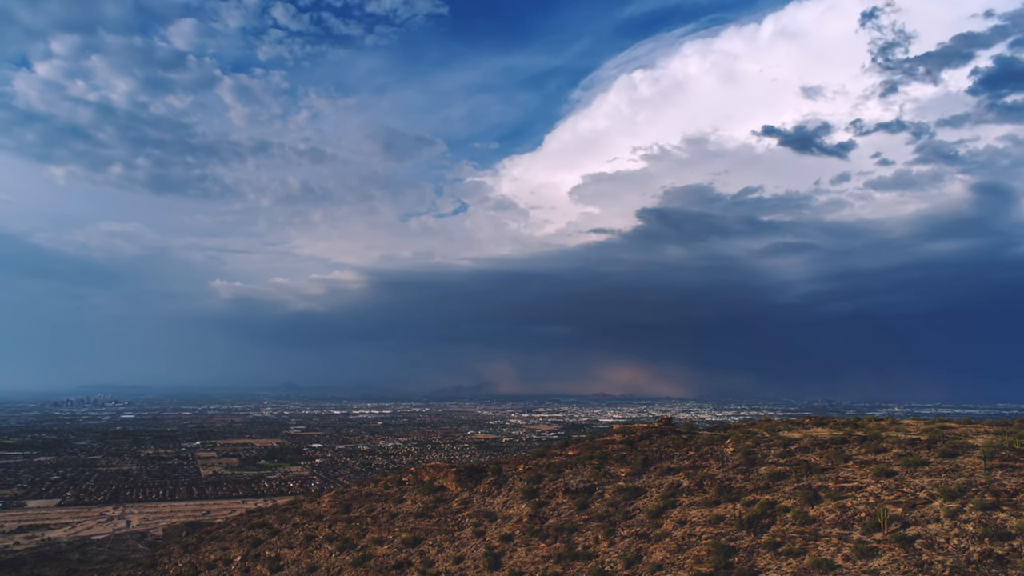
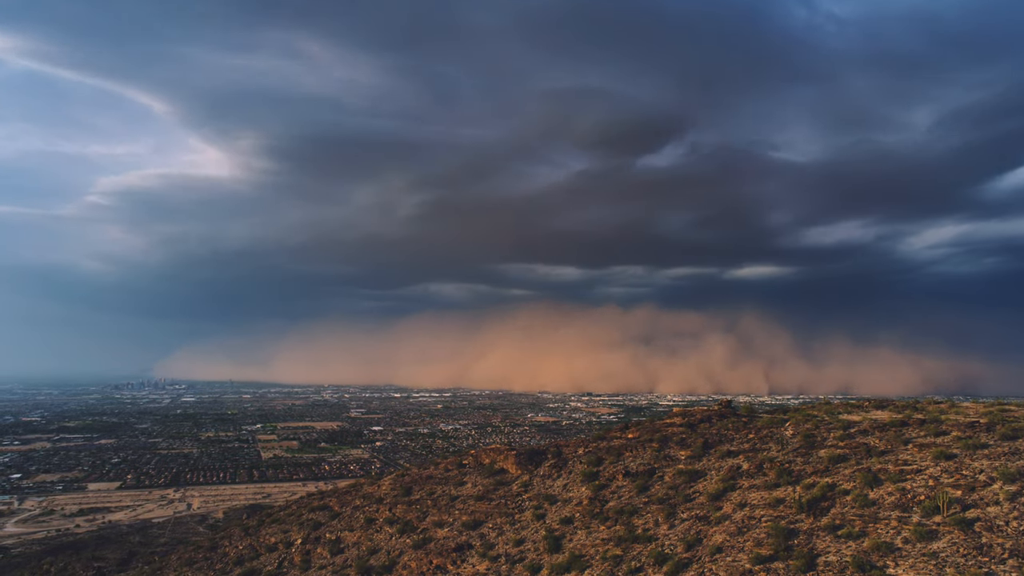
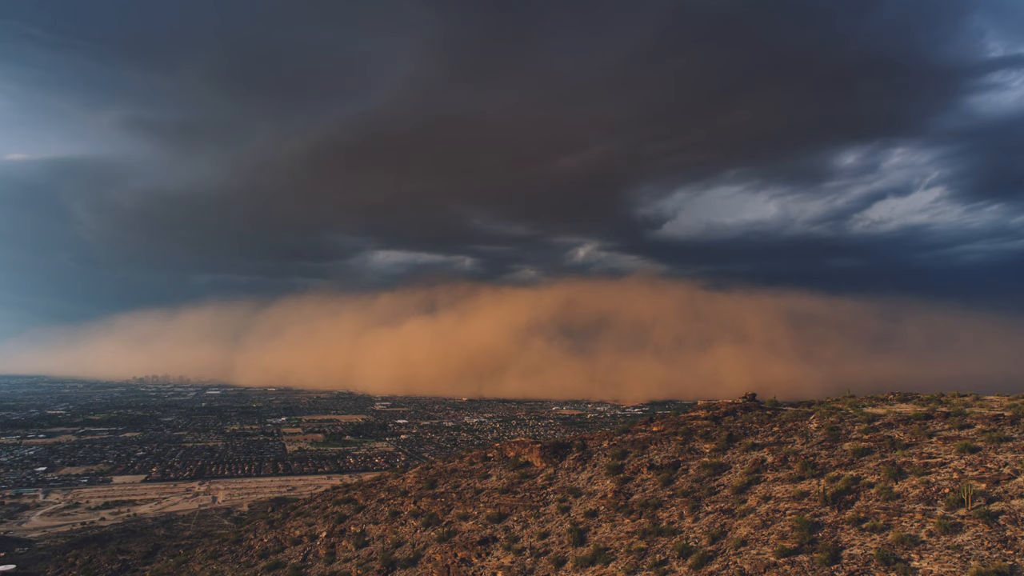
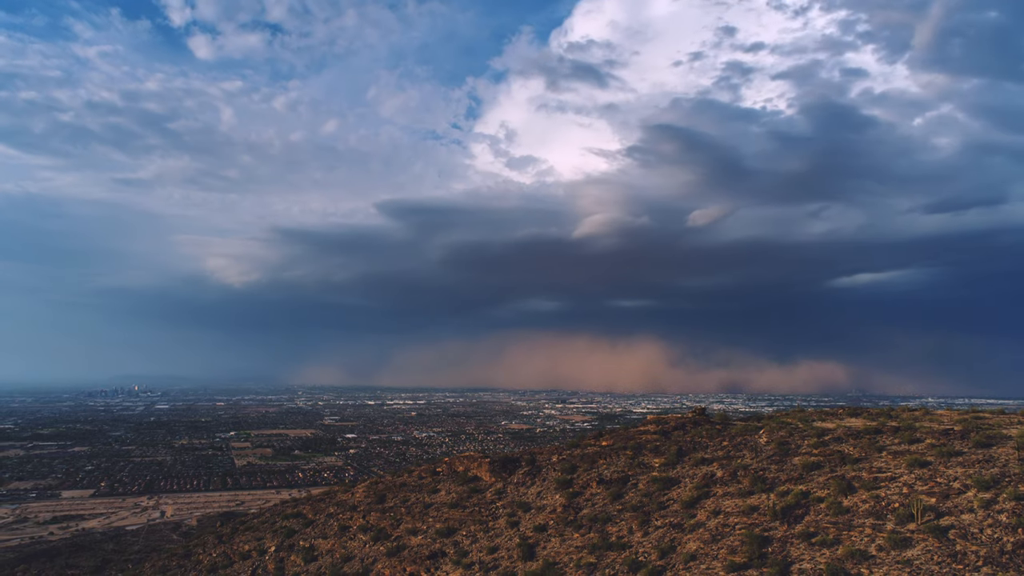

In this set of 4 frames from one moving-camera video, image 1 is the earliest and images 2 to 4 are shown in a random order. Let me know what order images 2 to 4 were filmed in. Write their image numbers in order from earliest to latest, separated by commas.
4, 2, 3
